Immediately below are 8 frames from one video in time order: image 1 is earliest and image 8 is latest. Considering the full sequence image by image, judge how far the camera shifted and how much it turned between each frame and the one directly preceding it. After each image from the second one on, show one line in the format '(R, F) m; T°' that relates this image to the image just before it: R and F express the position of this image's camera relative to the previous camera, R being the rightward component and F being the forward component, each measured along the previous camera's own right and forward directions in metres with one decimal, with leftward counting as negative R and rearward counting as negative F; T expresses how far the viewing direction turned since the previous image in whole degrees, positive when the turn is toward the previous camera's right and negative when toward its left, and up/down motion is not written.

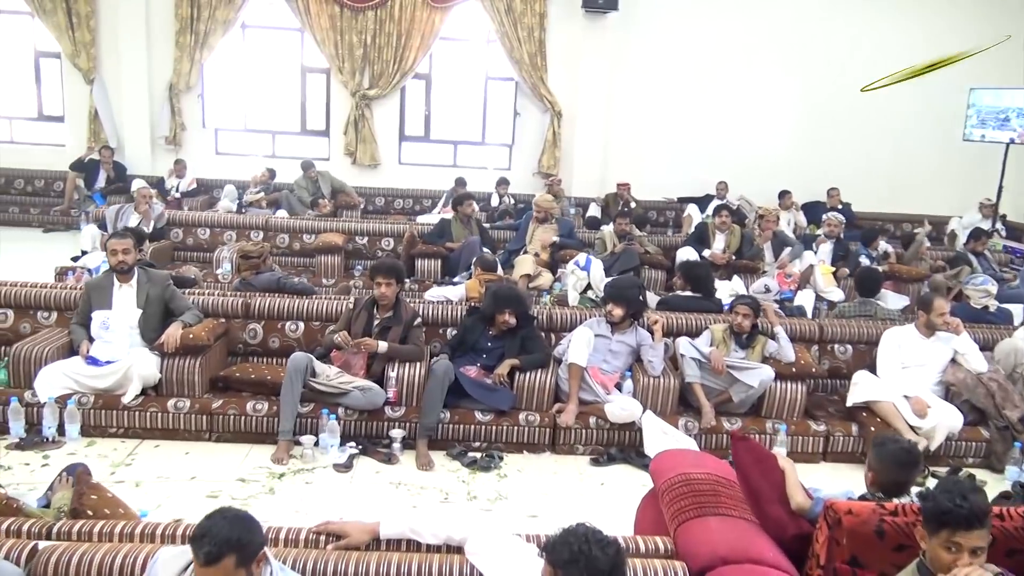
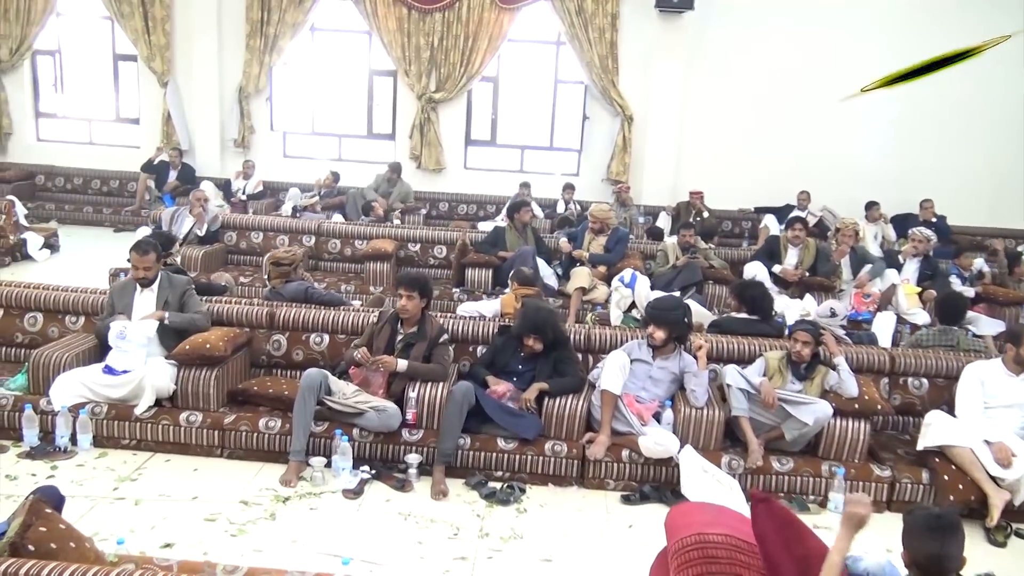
(+0.3, +0.3) m; -6°
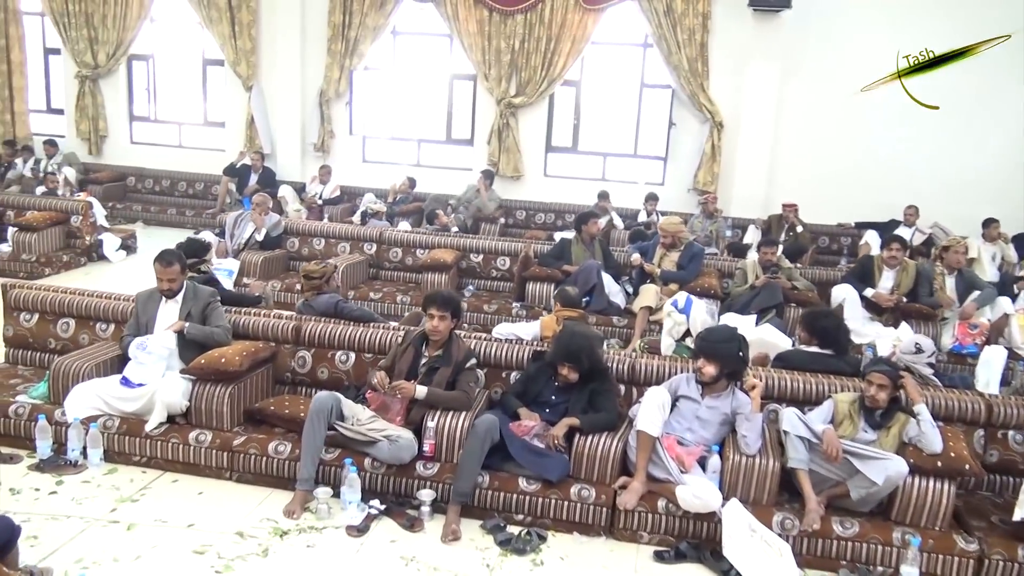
(+0.3, +0.4) m; -7°
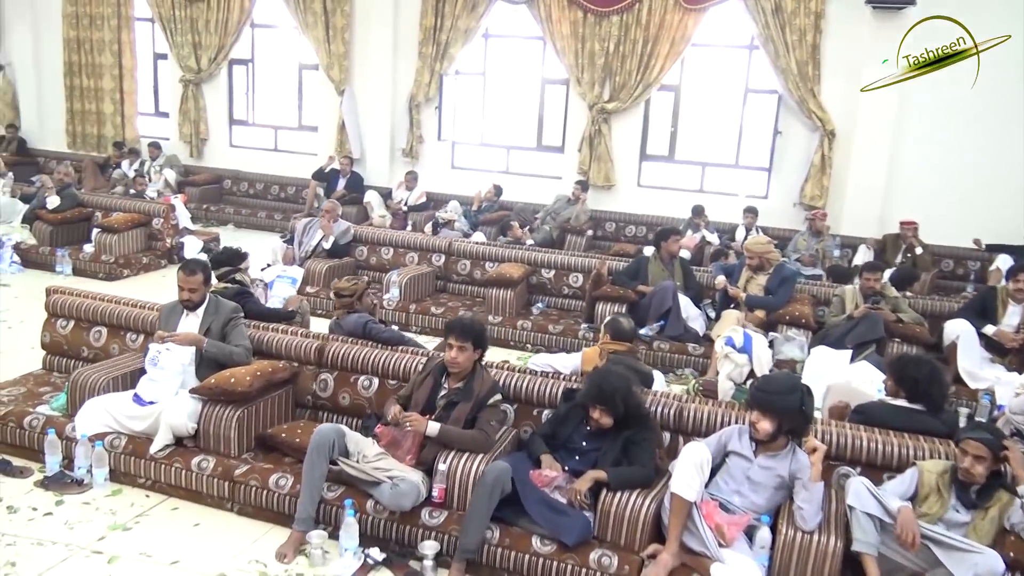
(+0.3, +0.4) m; -8°
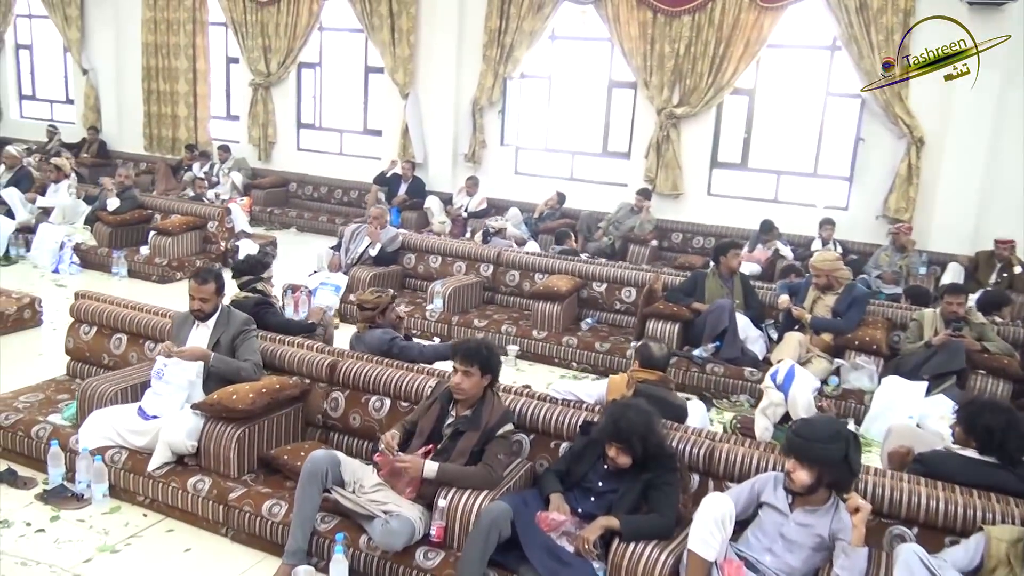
(+0.2, +0.3) m; -6°
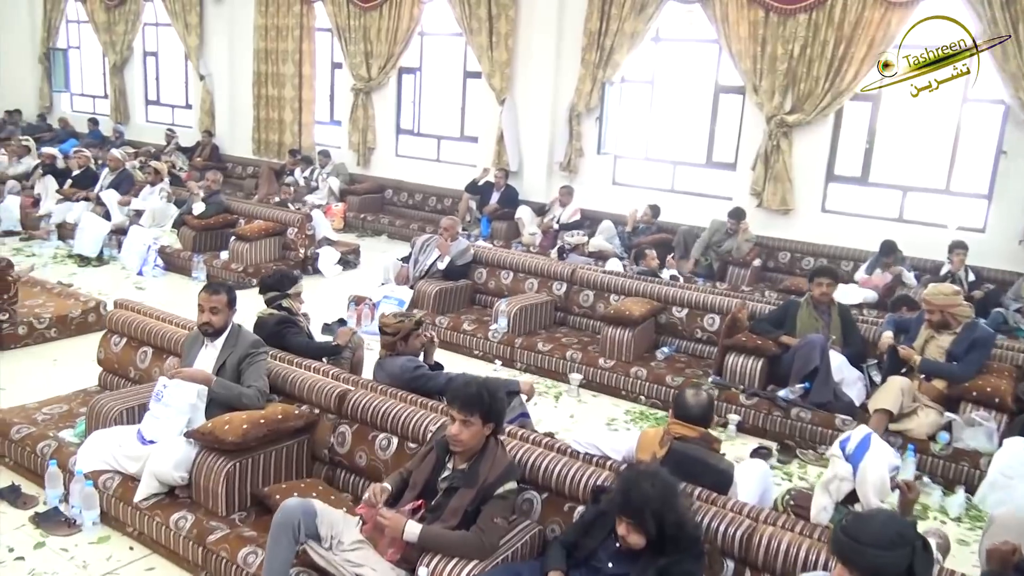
(+0.4, +0.5) m; -9°
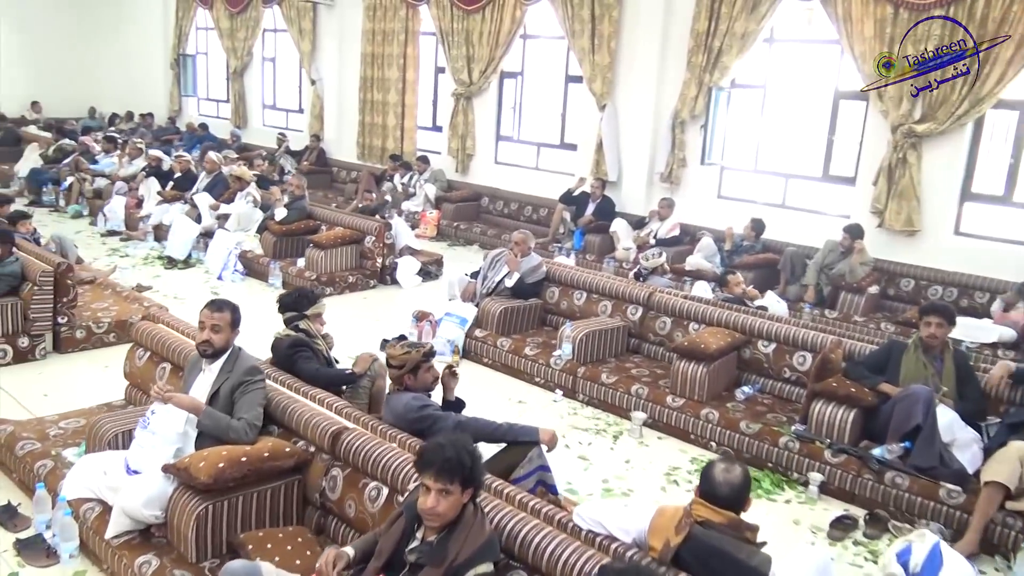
(+0.4, +0.5) m; -9°
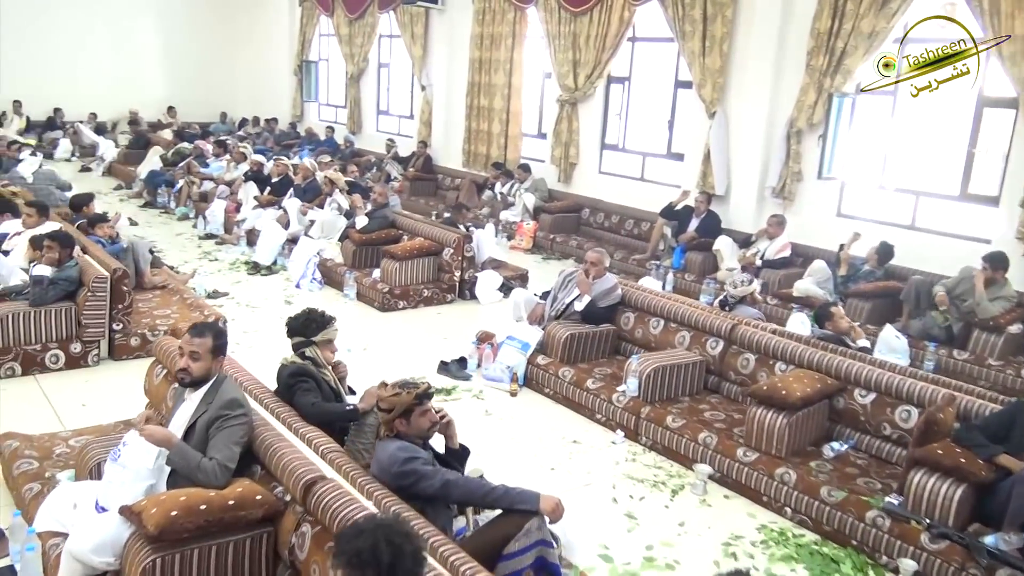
(+0.4, +0.5) m; -9°
